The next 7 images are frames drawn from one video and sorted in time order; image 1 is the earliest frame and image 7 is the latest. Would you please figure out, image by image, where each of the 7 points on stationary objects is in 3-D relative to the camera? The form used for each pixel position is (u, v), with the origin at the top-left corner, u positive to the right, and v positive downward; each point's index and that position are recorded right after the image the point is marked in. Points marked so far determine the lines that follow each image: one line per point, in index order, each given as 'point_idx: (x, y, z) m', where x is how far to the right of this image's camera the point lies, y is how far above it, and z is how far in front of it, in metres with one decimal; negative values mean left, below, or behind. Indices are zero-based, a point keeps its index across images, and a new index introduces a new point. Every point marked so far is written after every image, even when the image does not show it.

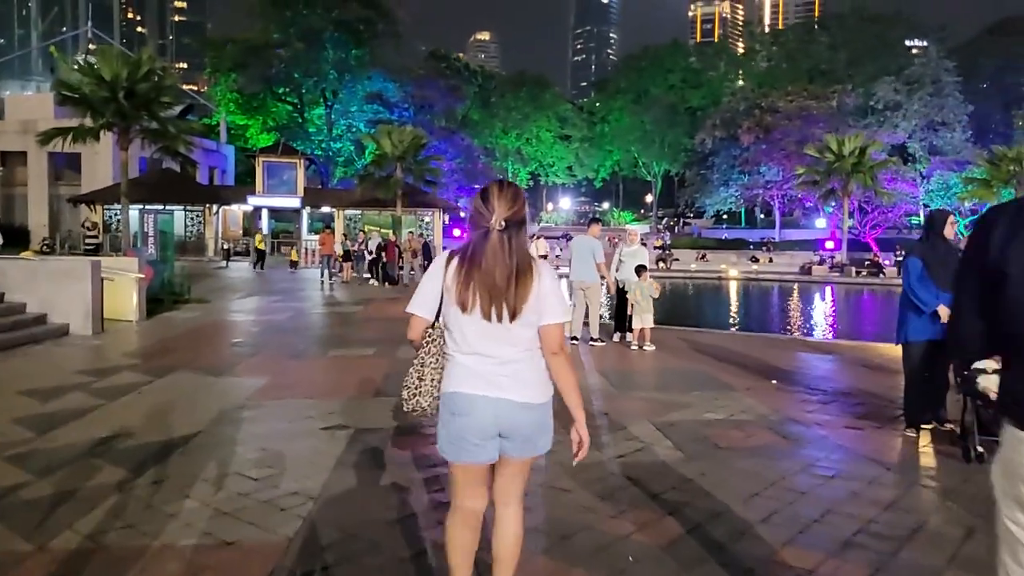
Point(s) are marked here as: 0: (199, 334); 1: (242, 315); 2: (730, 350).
0: (-5.4, -0.8, +12.9) m
1: (-5.7, -0.6, +15.8) m
2: (+3.2, -0.9, +10.7) m
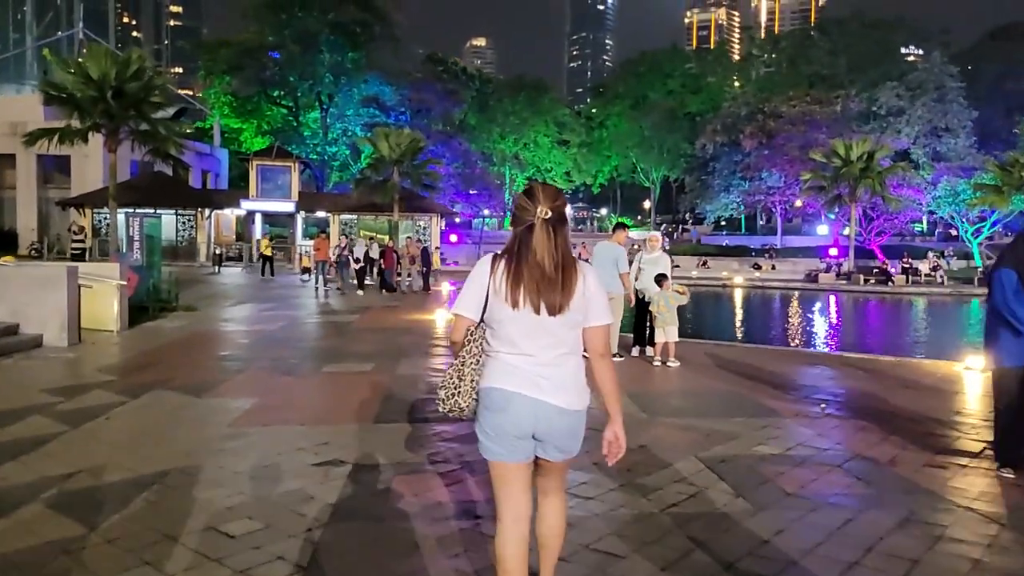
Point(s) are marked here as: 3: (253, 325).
0: (-5.3, -0.9, +12.1) m
1: (-5.6, -0.8, +15.0) m
2: (+3.4, -1.0, +9.8) m
3: (-4.9, -0.7, +14.5) m
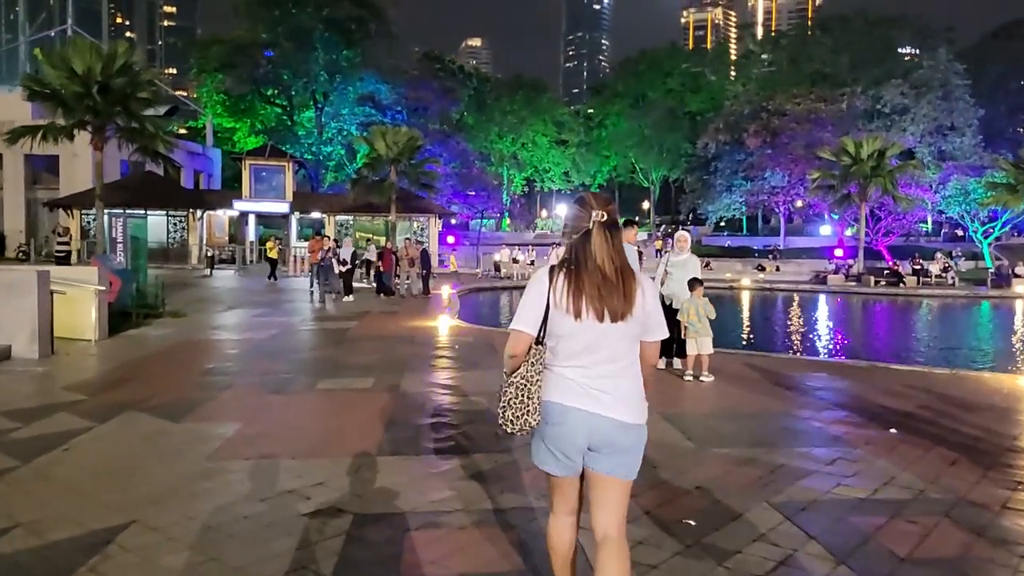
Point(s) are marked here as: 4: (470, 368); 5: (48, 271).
0: (-5.1, -1.0, +11.1) m
1: (-5.4, -0.8, +14.0) m
2: (+3.5, -1.1, +8.9) m
3: (-4.8, -0.8, +13.6) m
4: (-0.5, -1.0, +9.4) m
5: (-7.0, +0.2, +11.2) m
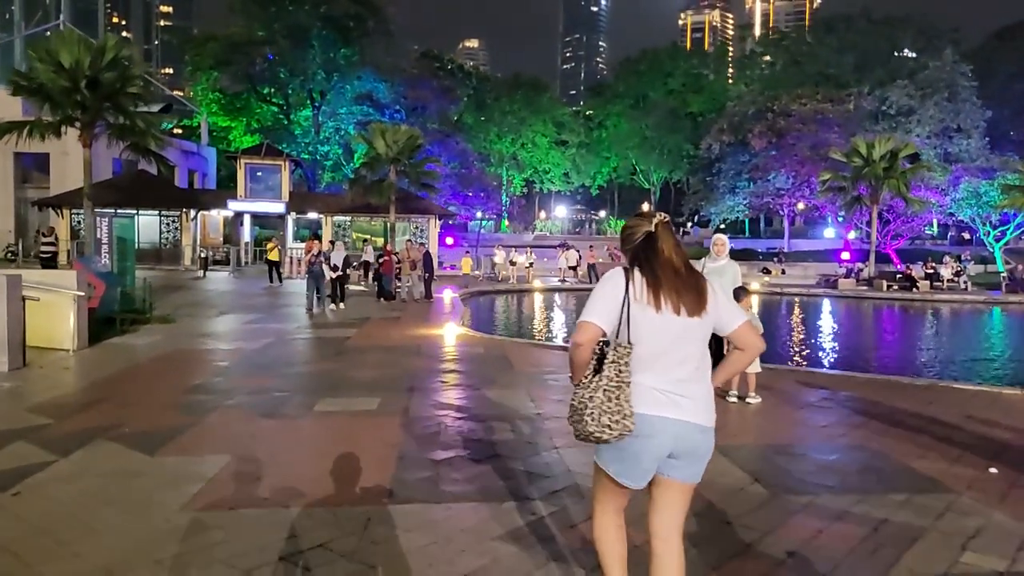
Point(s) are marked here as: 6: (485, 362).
0: (-4.9, -1.1, +10.2) m
1: (-5.2, -0.9, +13.1) m
2: (+3.8, -1.2, +8.0) m
3: (-4.6, -0.9, +12.7) m
4: (-0.3, -1.1, +8.5) m
5: (-6.7, +0.2, +10.3) m
6: (-0.4, -1.0, +10.1) m
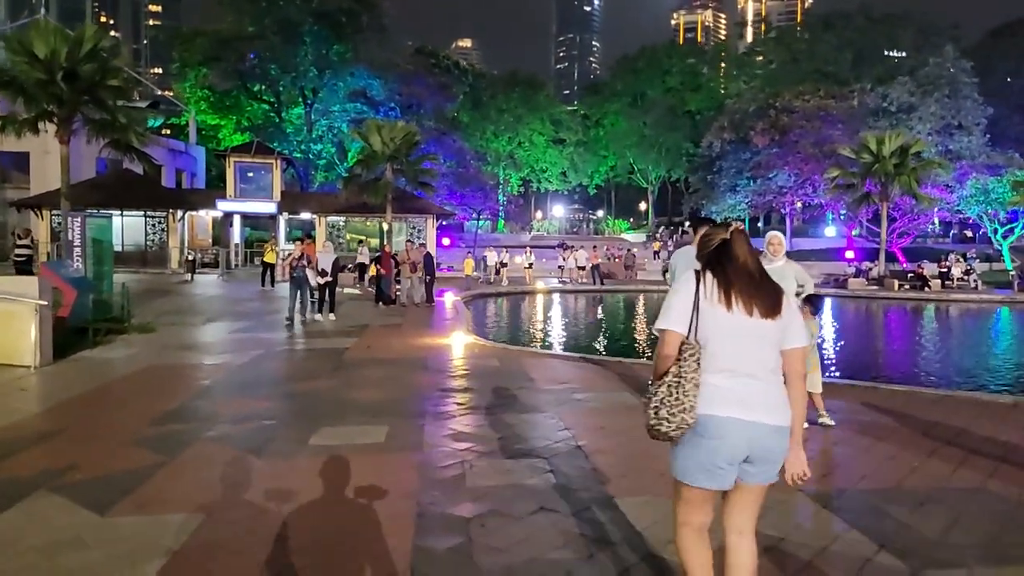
0: (-4.6, -1.2, +8.9) m
1: (-5.0, -1.0, +11.8) m
2: (+4.0, -1.2, +6.9) m
3: (-4.4, -1.0, +11.4) m
4: (0.0, -1.2, +7.3) m
5: (-6.5, +0.1, +9.0) m
6: (-0.1, -1.1, +8.9) m
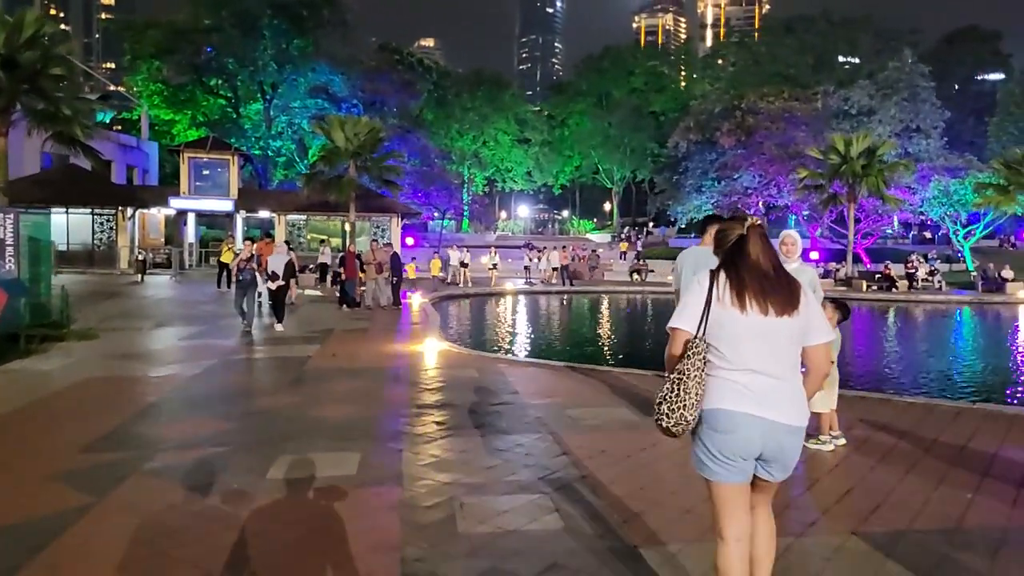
0: (-4.8, -1.3, +7.9) m
1: (-5.3, -1.1, +10.8) m
2: (+3.9, -1.3, +6.3) m
3: (-4.7, -1.1, +10.4) m
4: (-0.2, -1.2, +6.5) m
5: (-6.7, 0.0, +7.9) m
6: (-0.3, -1.1, +8.1) m
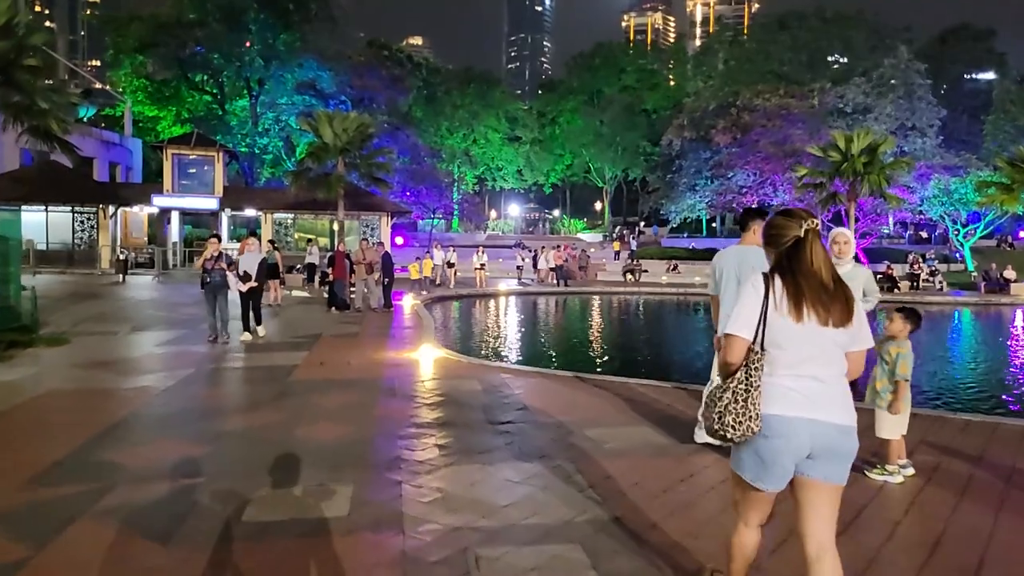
0: (-4.7, -1.3, +7.1) m
1: (-5.3, -1.1, +9.9) m
2: (+4.0, -1.3, +5.6) m
3: (-4.6, -1.1, +9.6) m
4: (-0.1, -1.3, +5.8) m
5: (-6.6, 0.0, +7.0) m
6: (-0.2, -1.2, +7.4) m
